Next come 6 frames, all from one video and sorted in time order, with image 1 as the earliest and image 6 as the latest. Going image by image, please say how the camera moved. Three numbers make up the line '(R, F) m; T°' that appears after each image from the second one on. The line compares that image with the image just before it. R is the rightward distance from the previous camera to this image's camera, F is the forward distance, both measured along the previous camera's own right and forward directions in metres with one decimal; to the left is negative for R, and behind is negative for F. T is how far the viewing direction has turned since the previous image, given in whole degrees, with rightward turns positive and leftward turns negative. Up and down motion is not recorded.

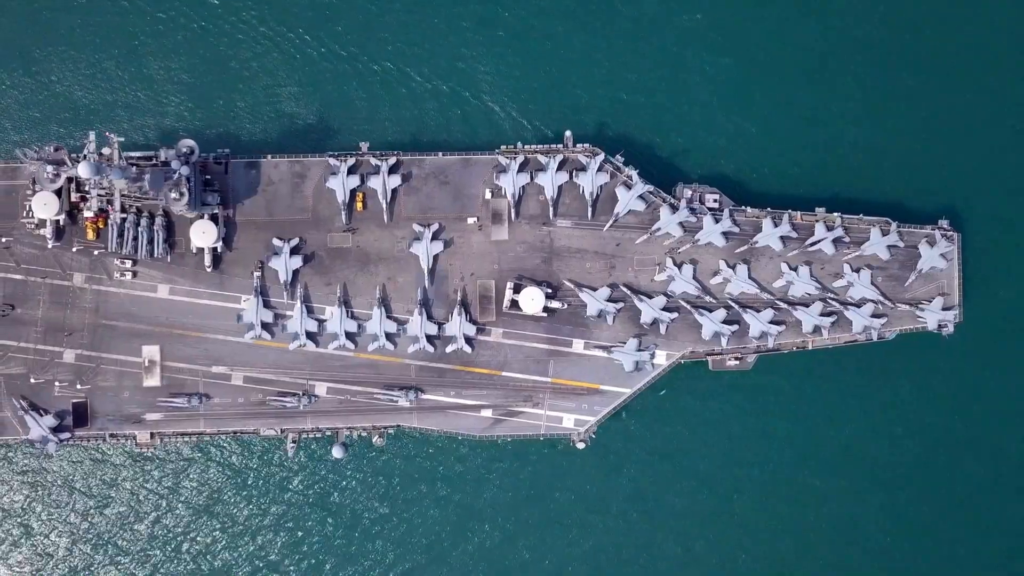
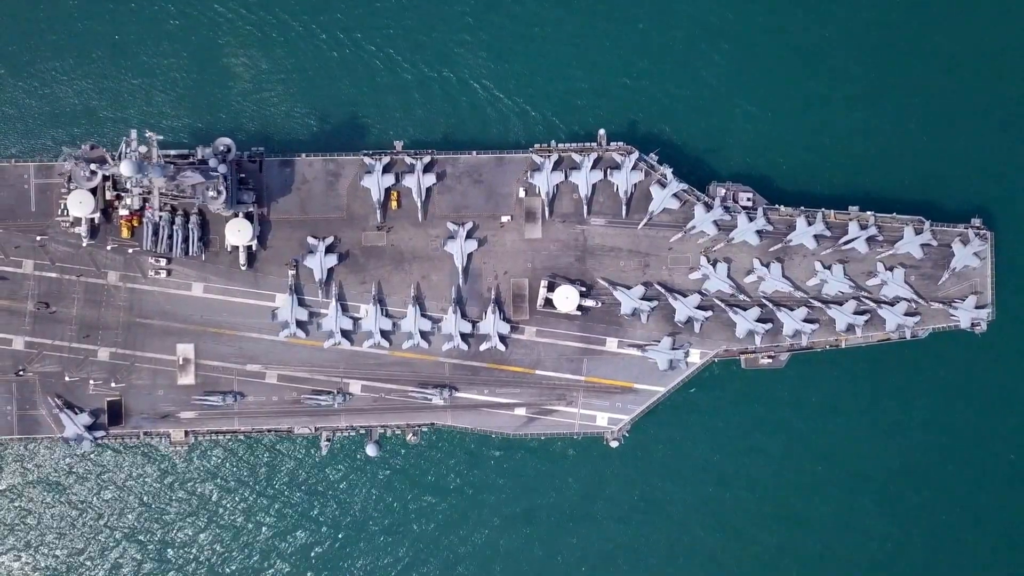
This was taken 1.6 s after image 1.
(-2.9, 0.0) m; 0°
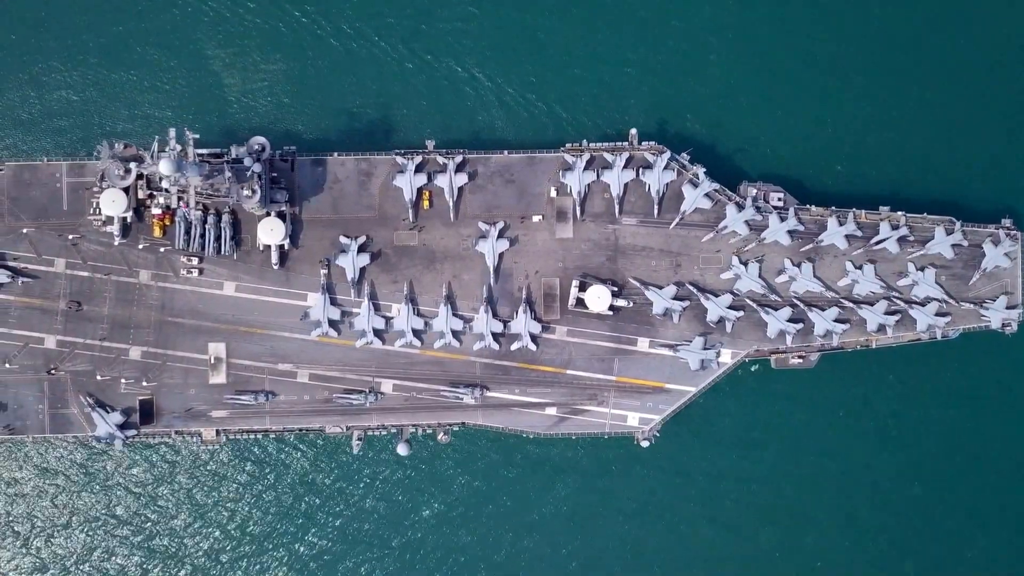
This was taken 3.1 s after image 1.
(-2.7, 0.0) m; 0°
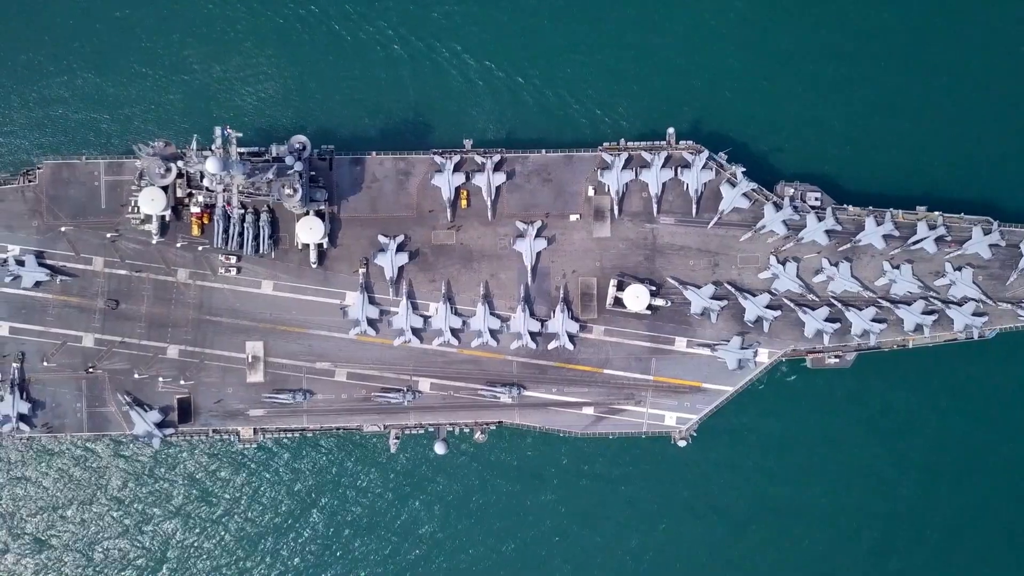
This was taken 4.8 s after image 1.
(-3.2, 0.0) m; 0°
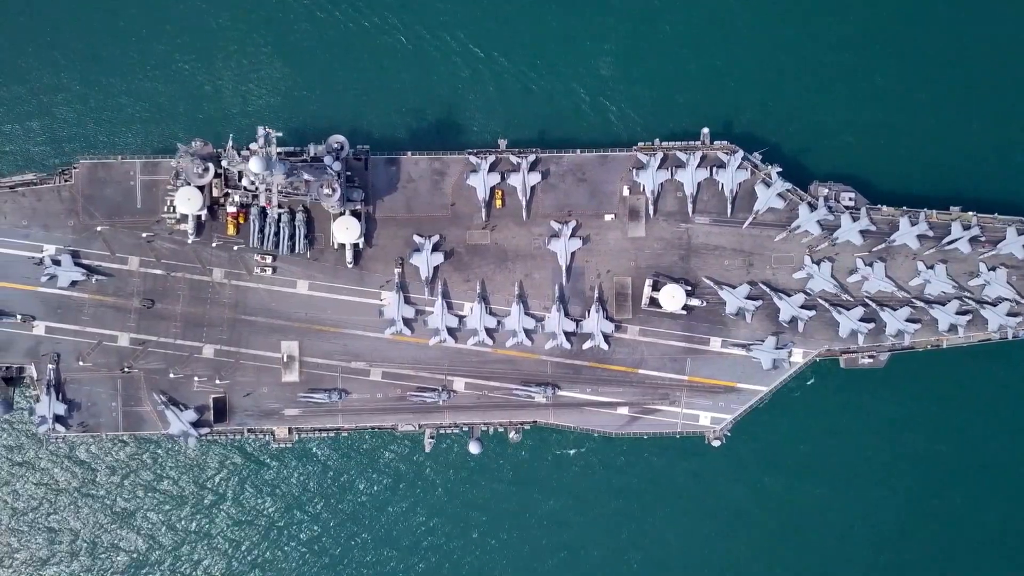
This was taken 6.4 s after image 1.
(-2.9, 0.0) m; 0°
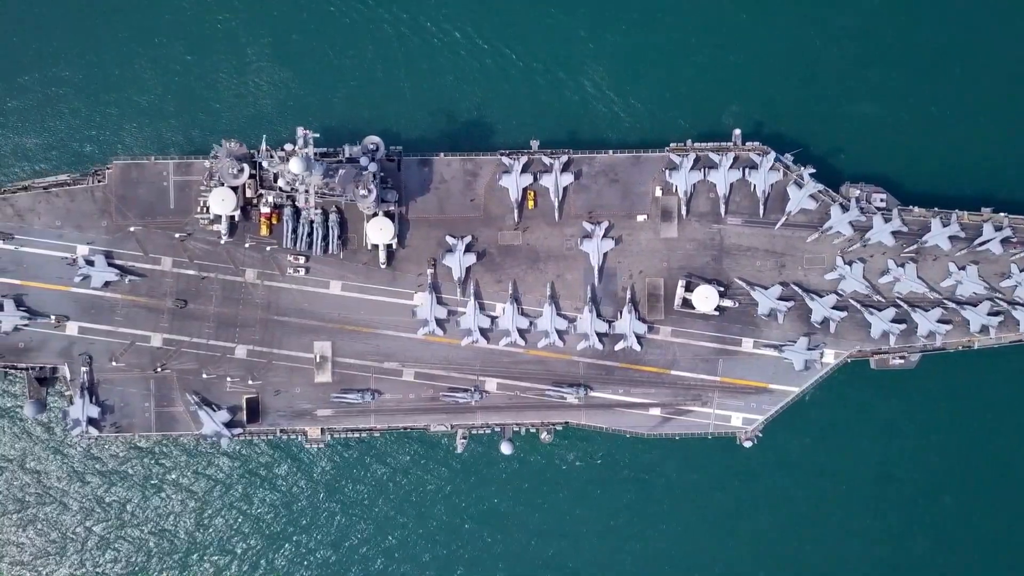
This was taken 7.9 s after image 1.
(-2.8, -0.1) m; 0°
